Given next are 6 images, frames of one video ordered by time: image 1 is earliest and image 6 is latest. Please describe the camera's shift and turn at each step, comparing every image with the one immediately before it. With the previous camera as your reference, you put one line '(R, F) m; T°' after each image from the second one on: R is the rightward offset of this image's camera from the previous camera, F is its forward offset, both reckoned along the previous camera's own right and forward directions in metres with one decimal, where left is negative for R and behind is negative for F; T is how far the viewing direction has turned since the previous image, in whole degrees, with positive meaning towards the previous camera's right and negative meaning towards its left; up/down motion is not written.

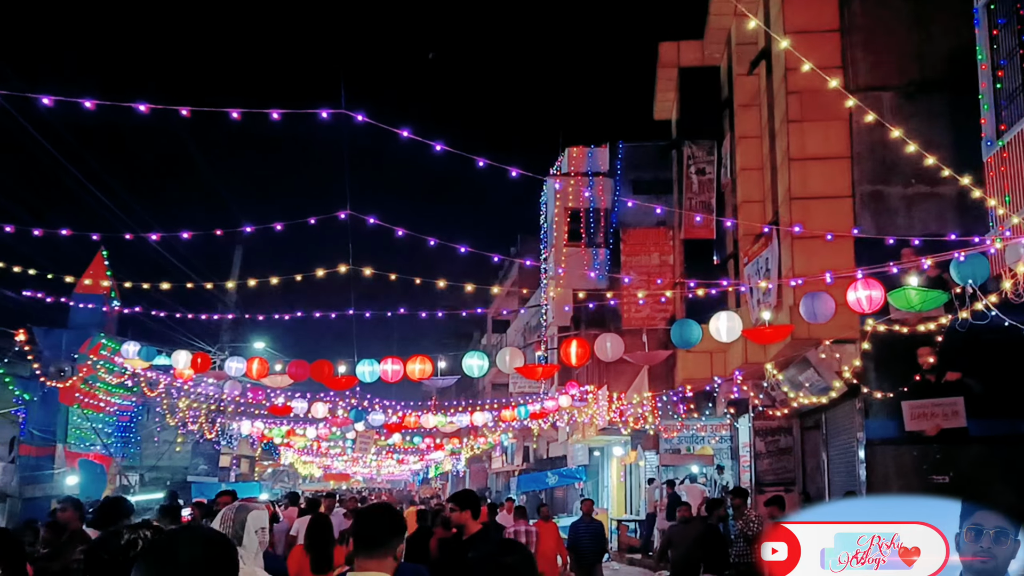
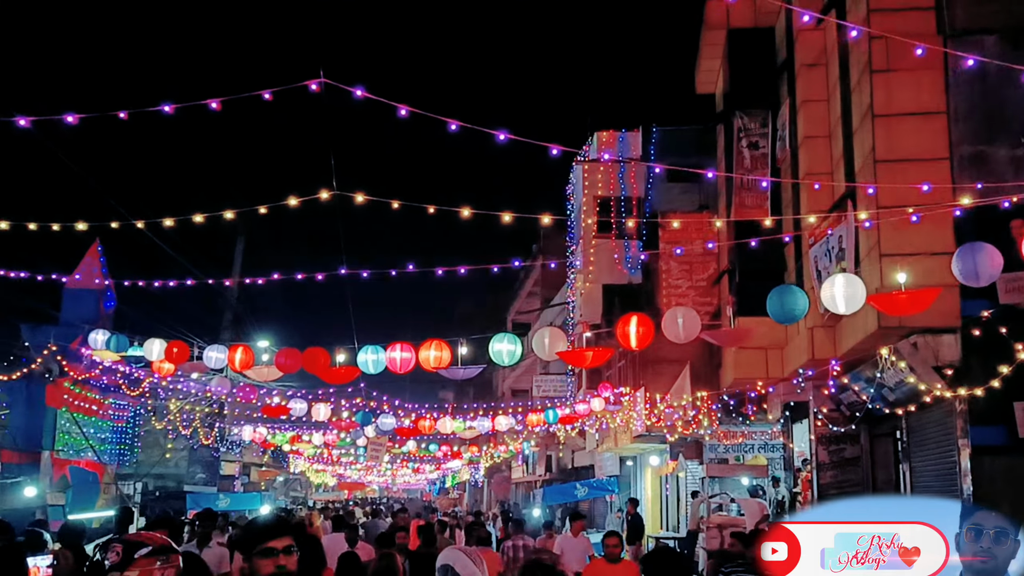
(-0.2, +2.1) m; -1°
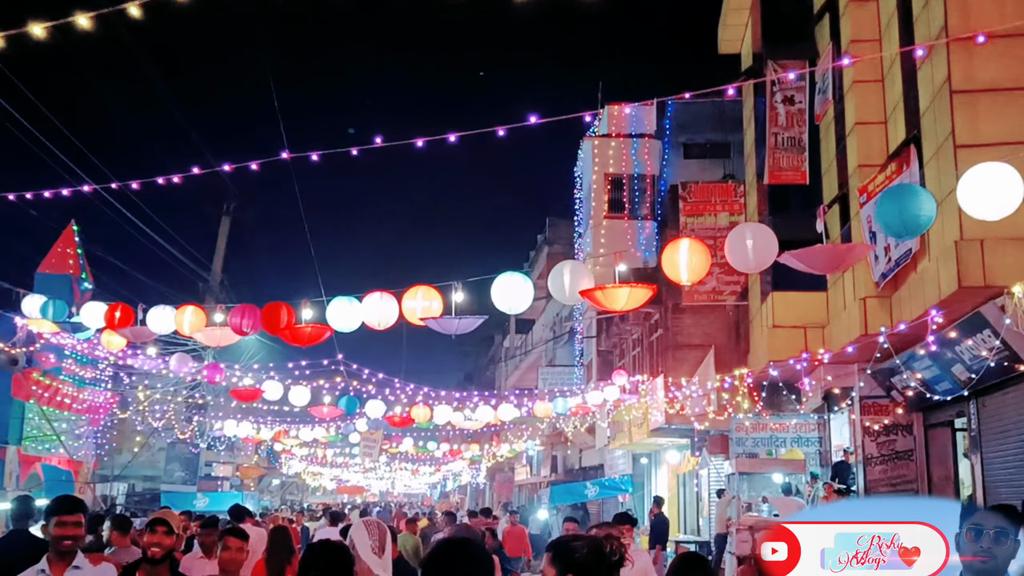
(0.0, +1.8) m; 0°
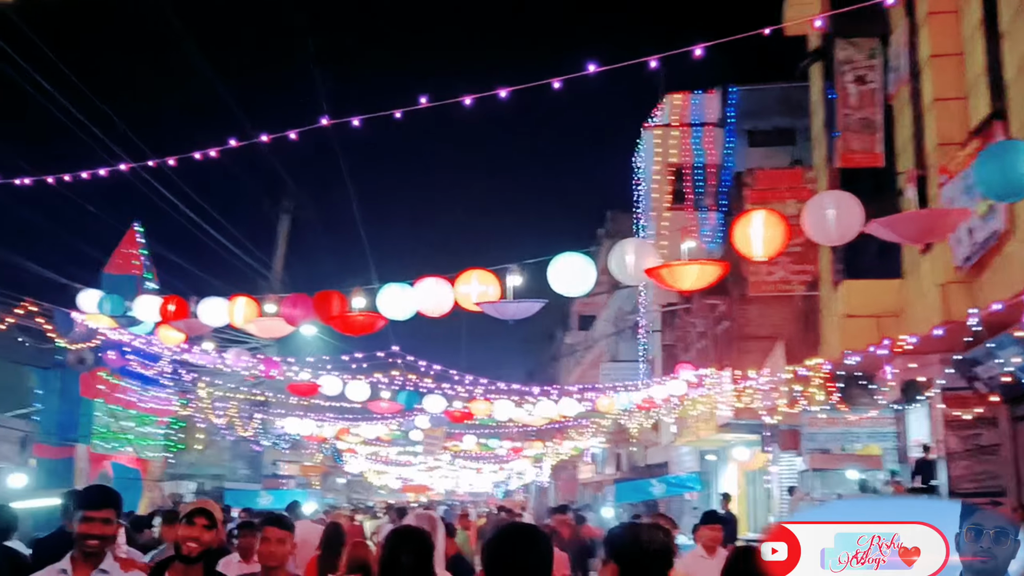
(0.0, +0.4) m; -4°
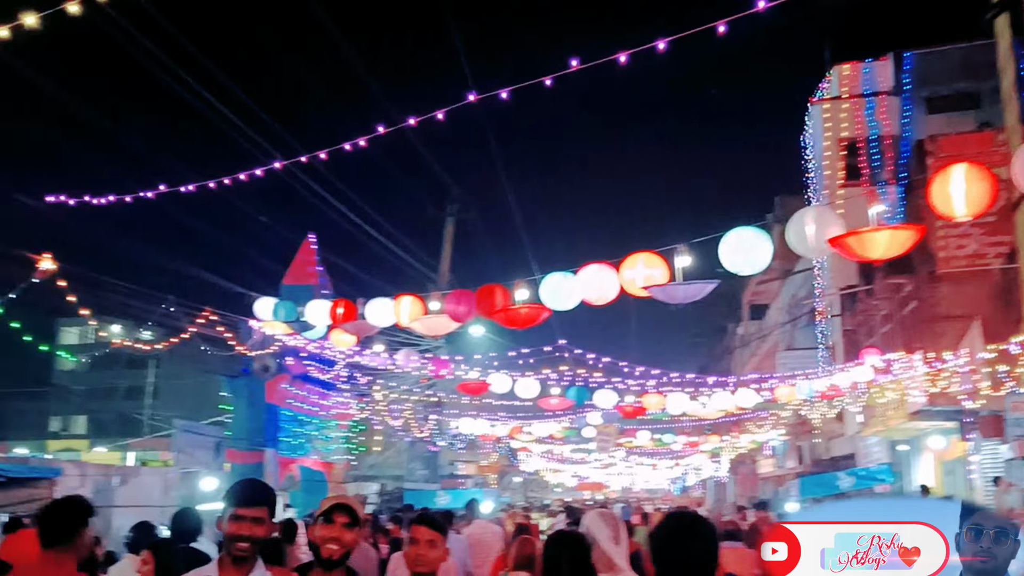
(0.0, +0.3) m; -10°
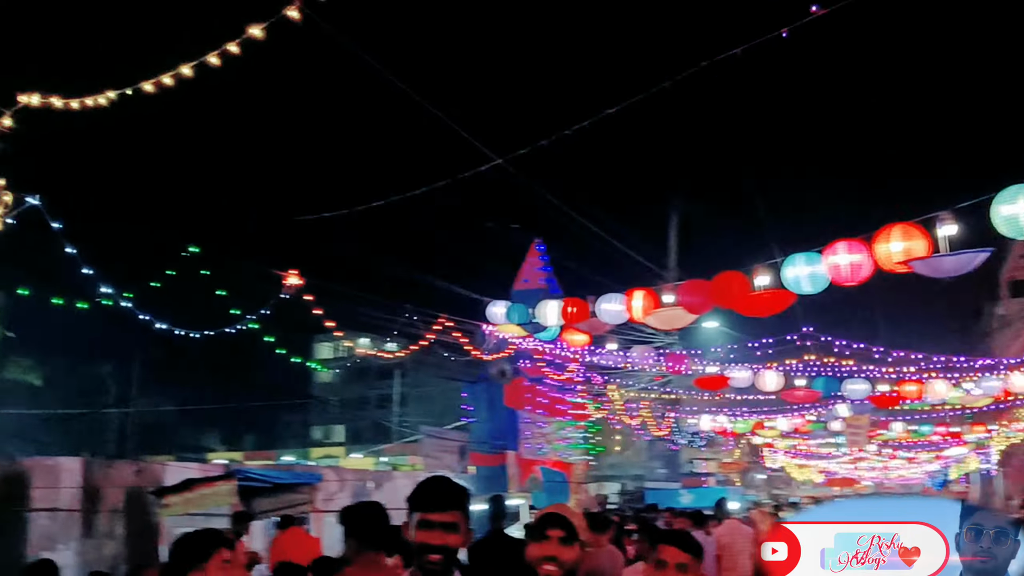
(-0.1, +0.2) m; -13°
